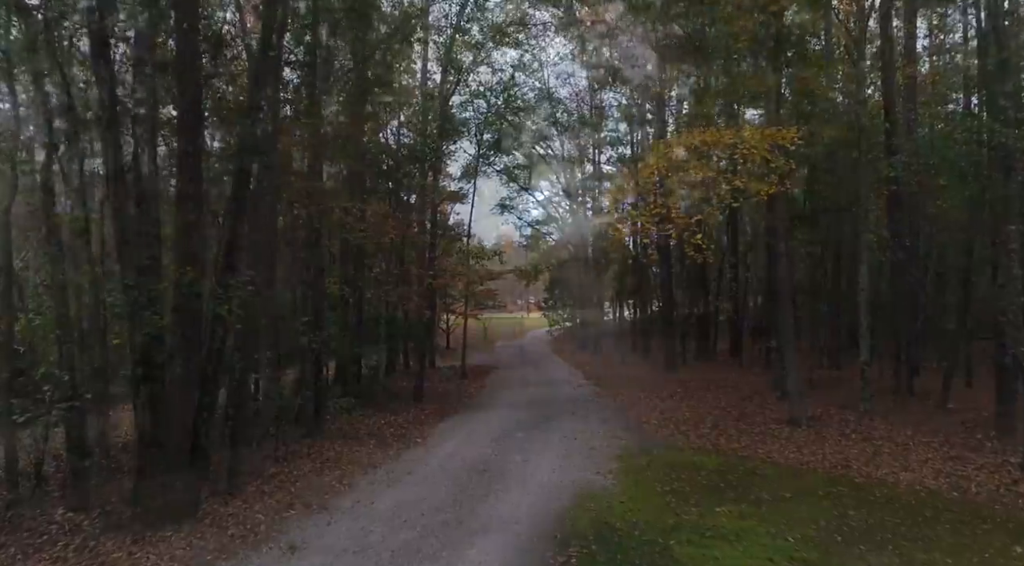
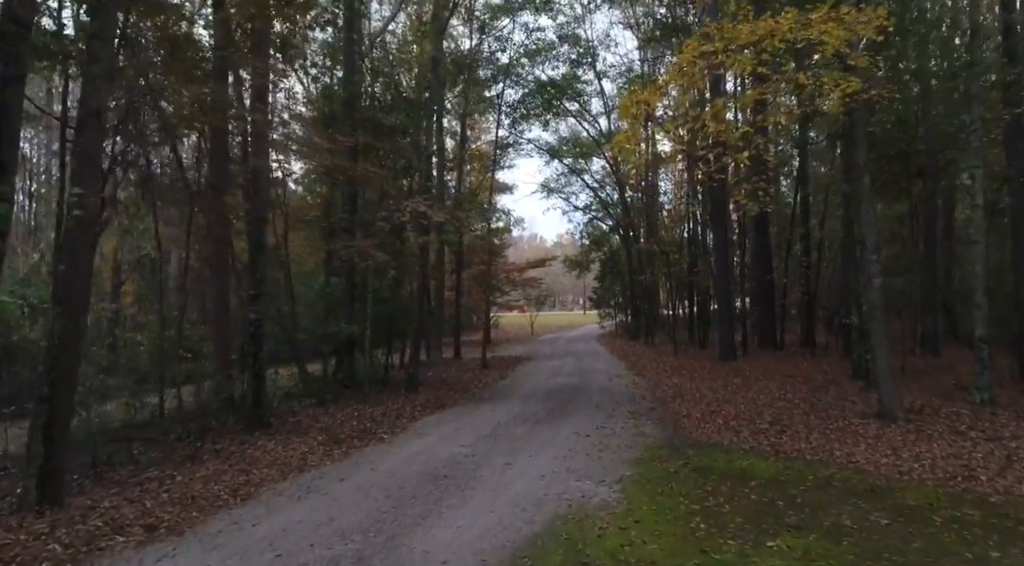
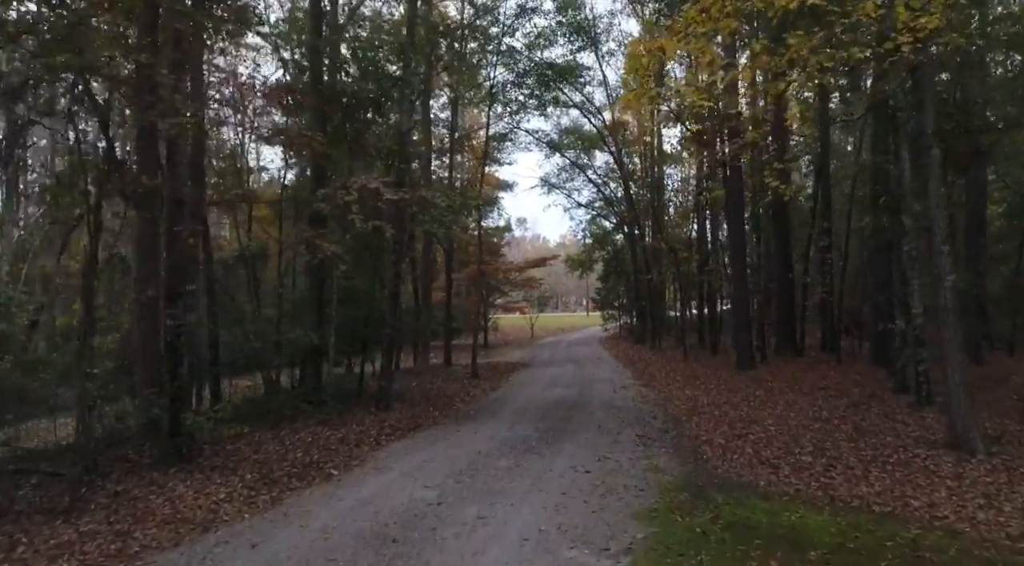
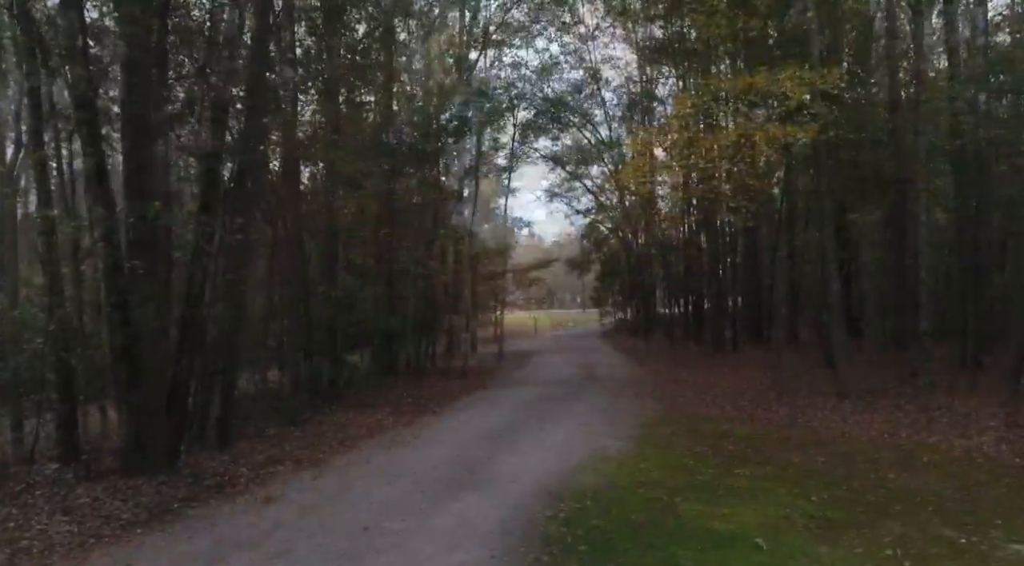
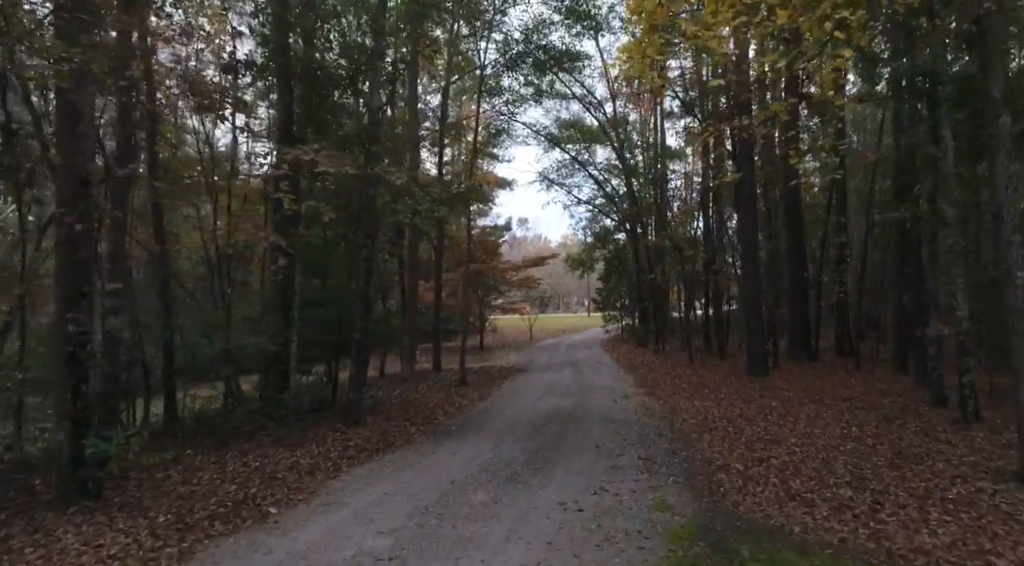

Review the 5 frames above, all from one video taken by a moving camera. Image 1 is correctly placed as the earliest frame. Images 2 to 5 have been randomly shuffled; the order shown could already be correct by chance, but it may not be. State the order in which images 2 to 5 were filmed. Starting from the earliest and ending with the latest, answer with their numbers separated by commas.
4, 2, 3, 5
